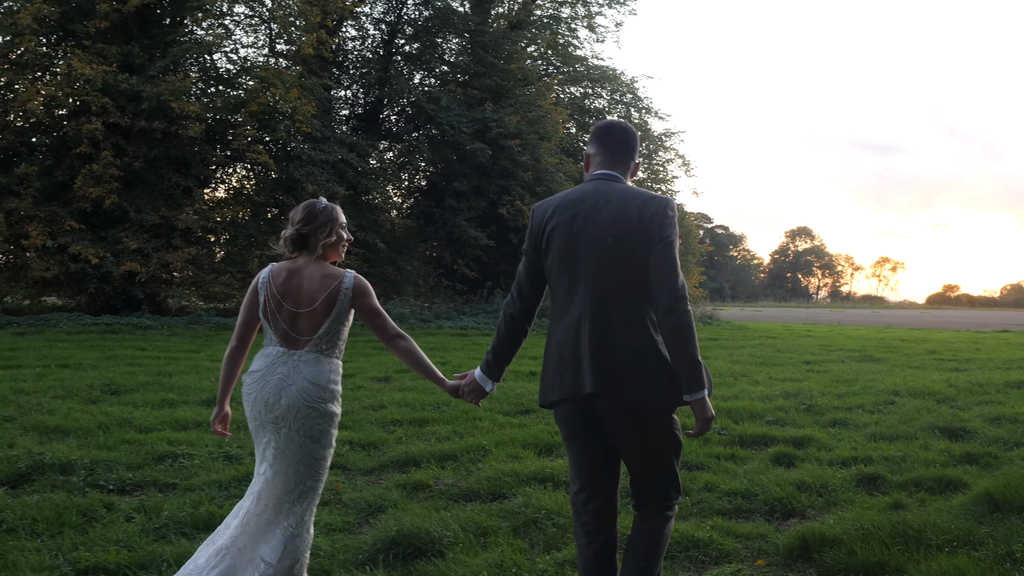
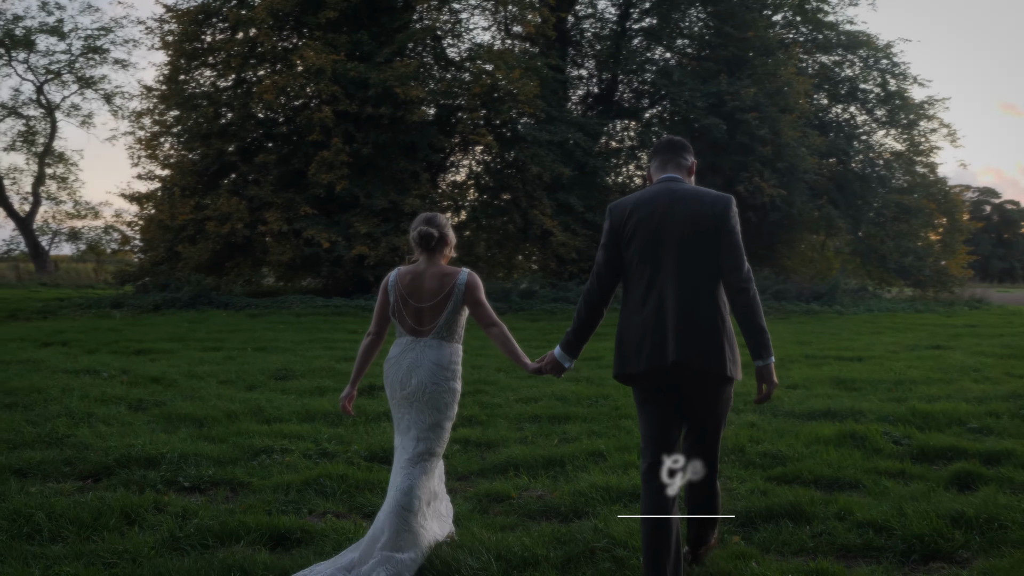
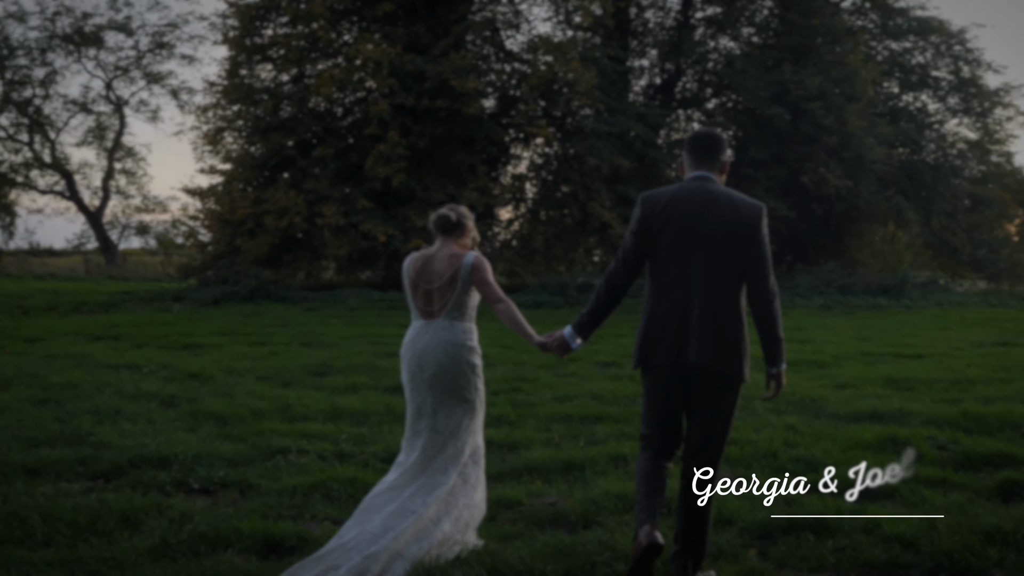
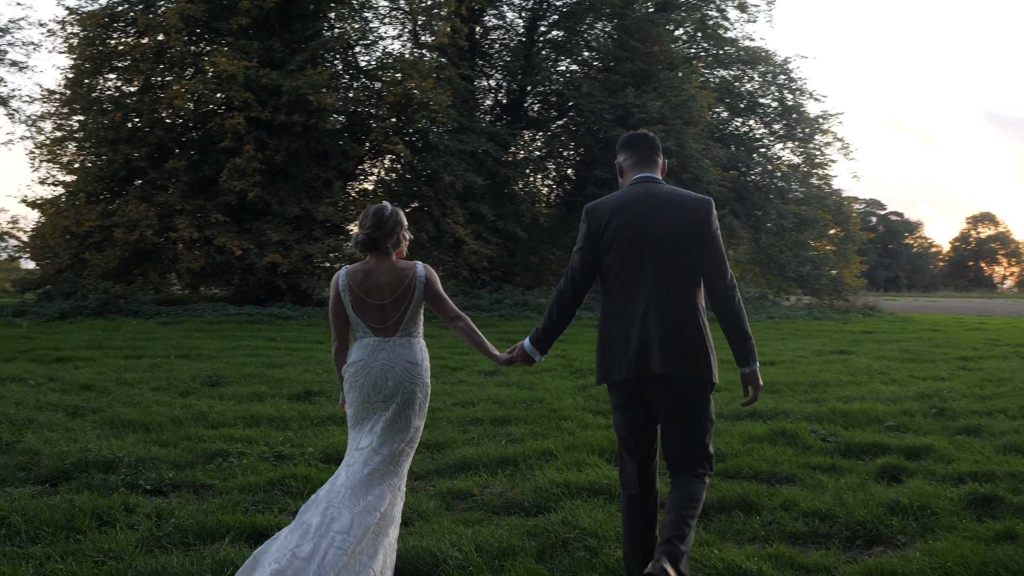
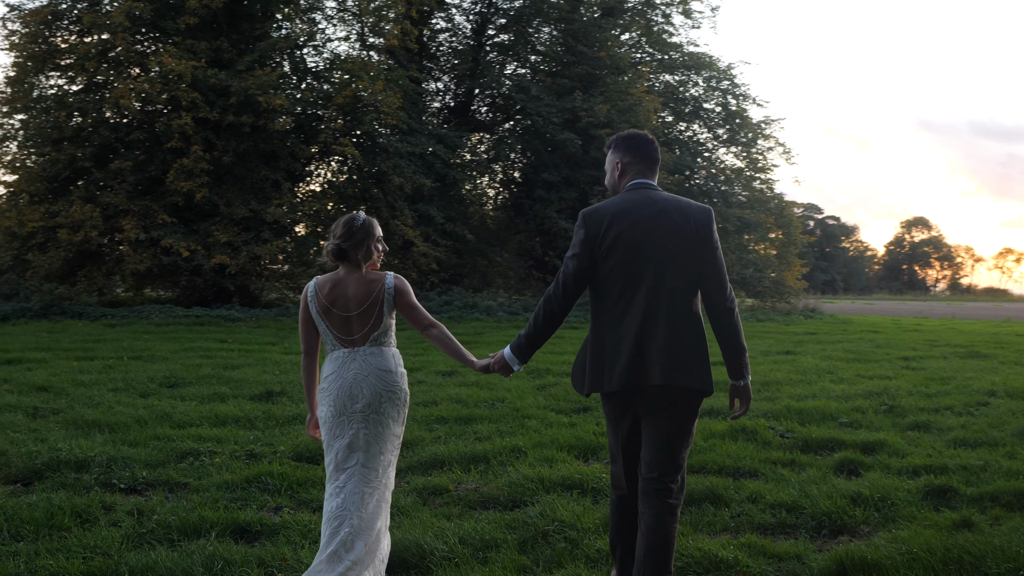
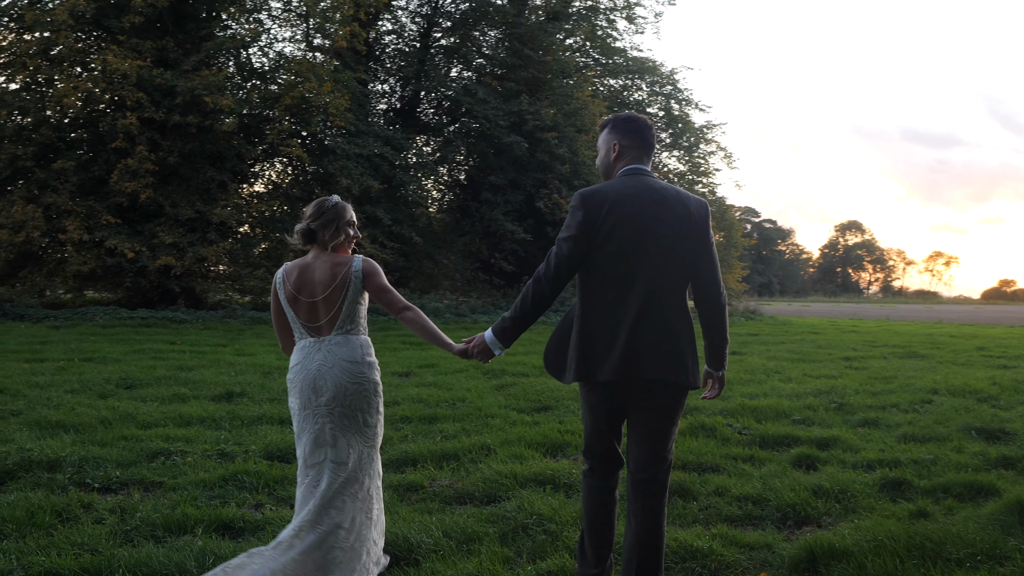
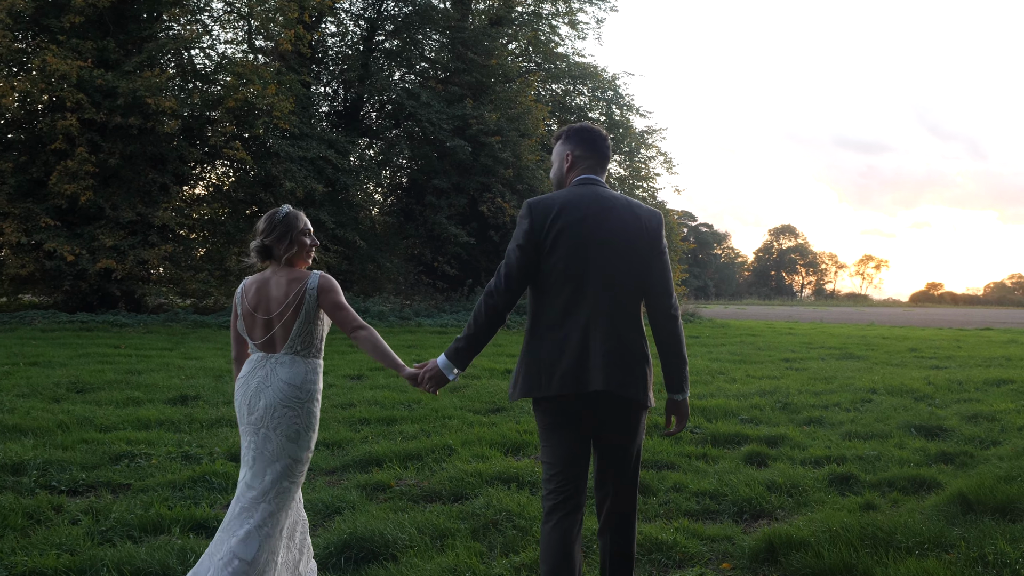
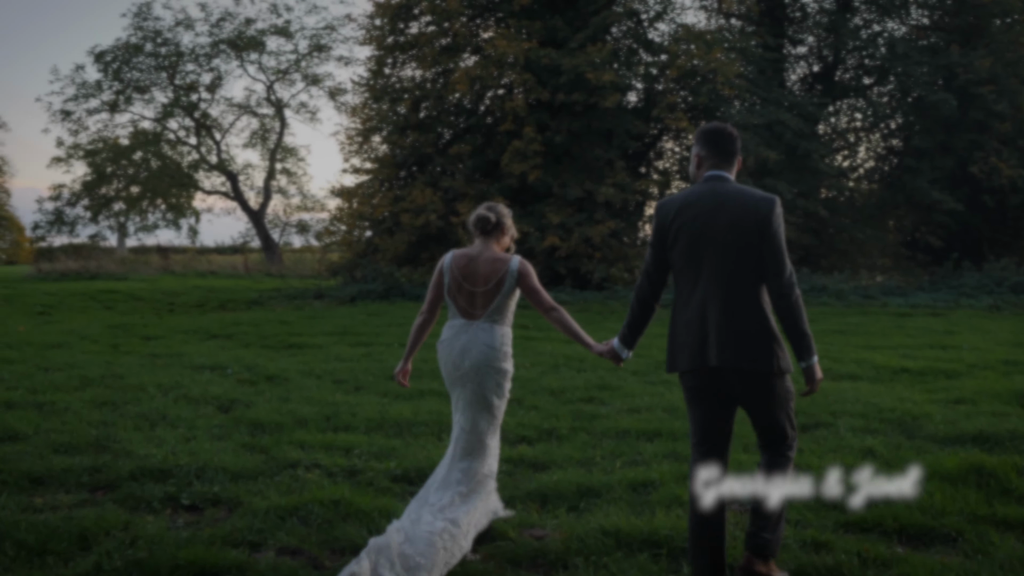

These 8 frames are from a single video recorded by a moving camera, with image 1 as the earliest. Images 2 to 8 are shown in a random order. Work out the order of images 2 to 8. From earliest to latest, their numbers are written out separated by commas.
7, 6, 5, 4, 2, 3, 8
